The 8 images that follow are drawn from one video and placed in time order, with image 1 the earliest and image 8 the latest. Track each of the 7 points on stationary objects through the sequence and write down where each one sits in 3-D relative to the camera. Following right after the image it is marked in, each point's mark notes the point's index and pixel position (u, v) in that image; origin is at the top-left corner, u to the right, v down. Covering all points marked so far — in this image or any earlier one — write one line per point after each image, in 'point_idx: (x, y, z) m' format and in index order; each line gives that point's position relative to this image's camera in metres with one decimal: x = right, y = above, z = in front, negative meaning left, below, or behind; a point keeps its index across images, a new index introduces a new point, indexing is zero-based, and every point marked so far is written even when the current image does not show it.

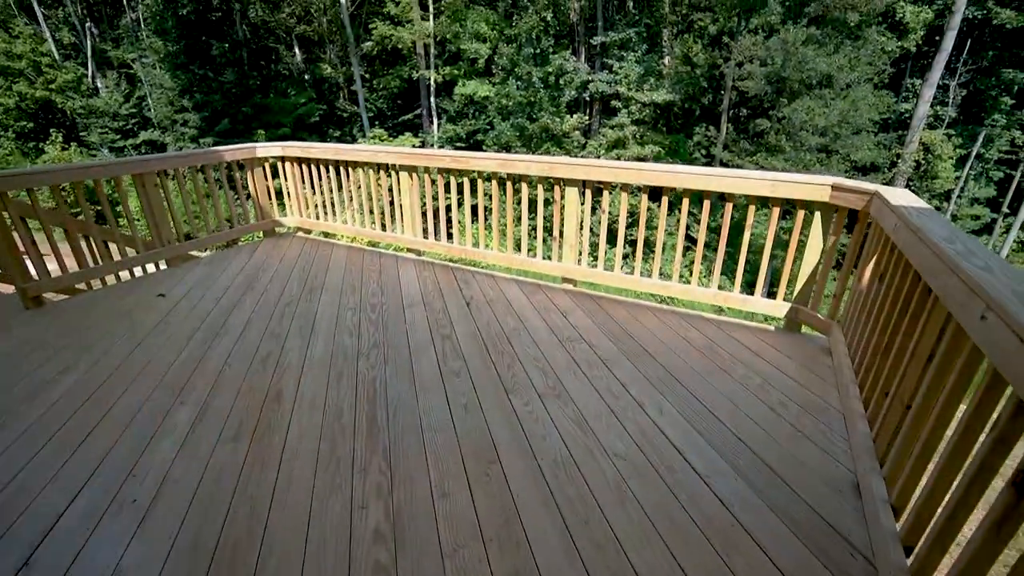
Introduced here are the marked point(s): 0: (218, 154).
0: (-2.1, +1.0, +3.5) m
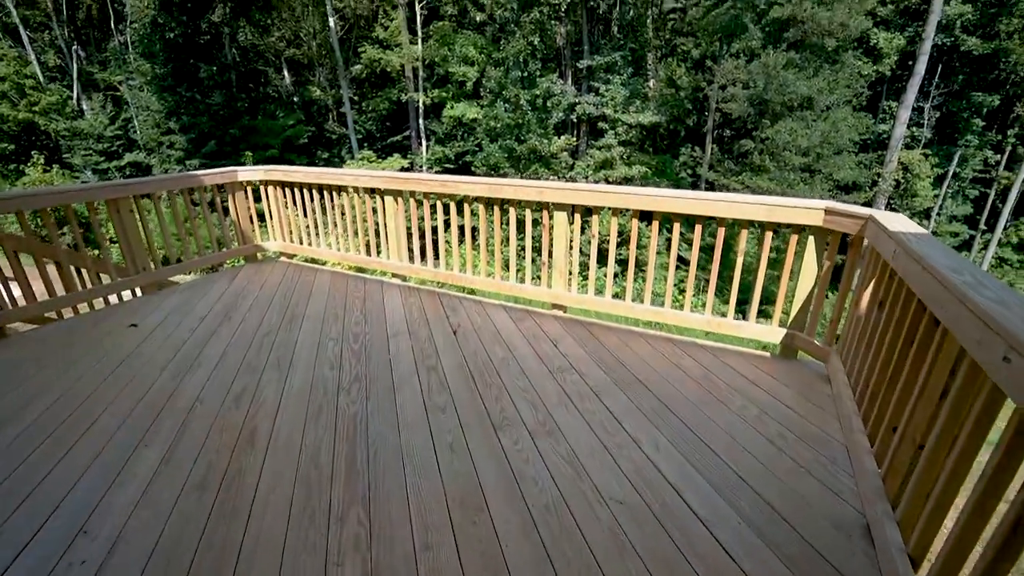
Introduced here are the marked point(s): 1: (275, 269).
0: (-2.2, +0.8, +3.4) m
1: (-1.8, +0.1, +3.8) m
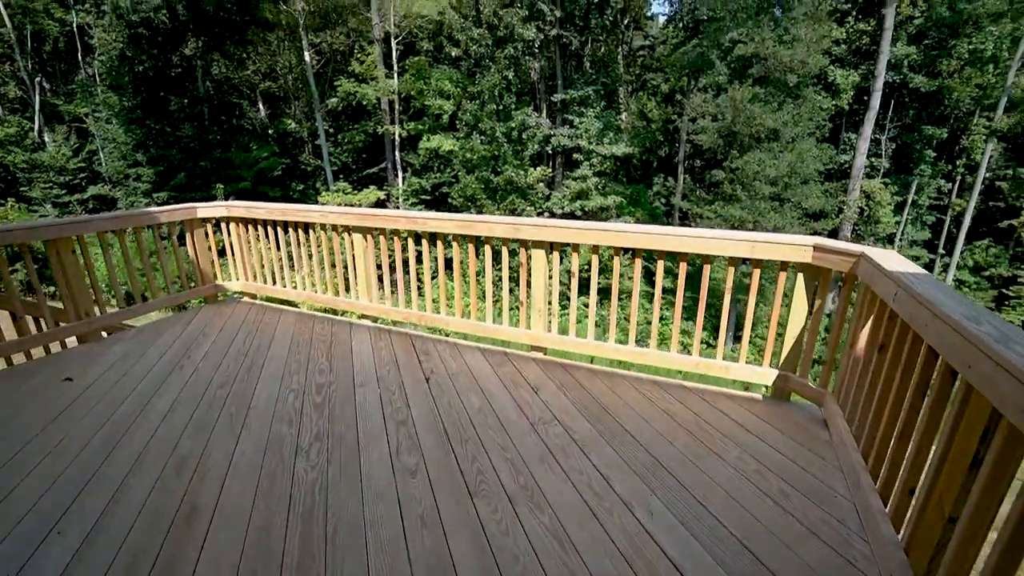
0: (-2.4, +0.5, +3.2) m
1: (-2.0, -0.2, +3.5) m
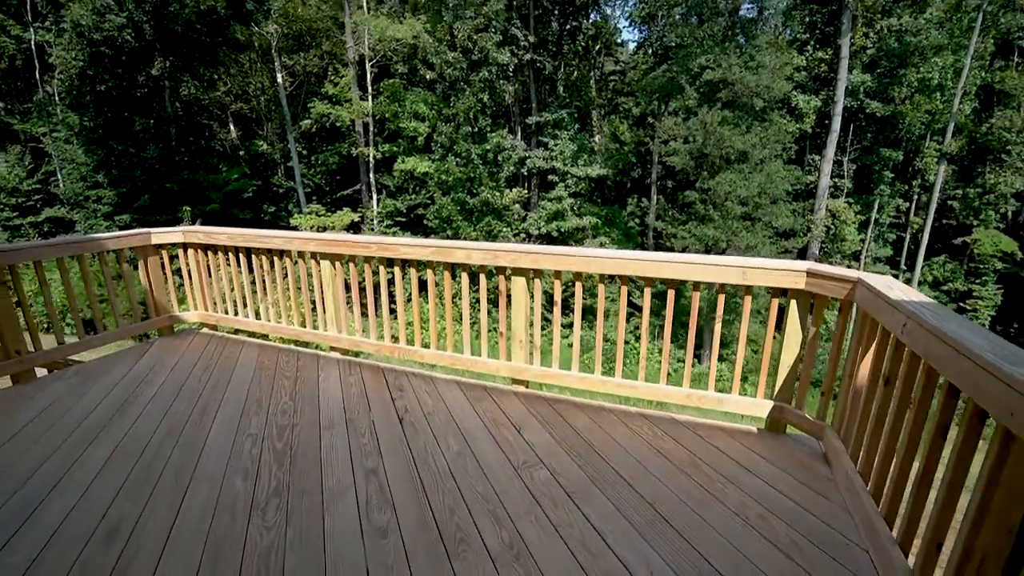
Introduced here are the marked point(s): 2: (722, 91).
0: (-2.5, +0.3, +3.0) m
1: (-2.2, -0.4, +3.3) m
2: (+6.6, +6.2, +15.1) m
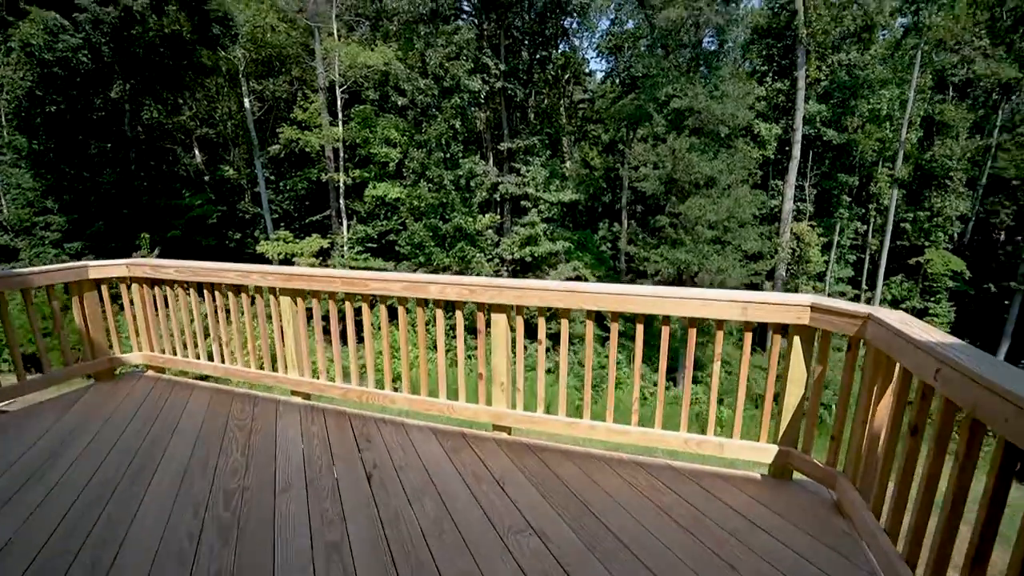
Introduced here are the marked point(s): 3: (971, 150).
0: (-2.6, 0.0, +2.6) m
1: (-2.3, -0.6, +3.0) m
2: (+5.7, +5.4, +15.5) m
3: (+18.0, +5.5, +19.2) m
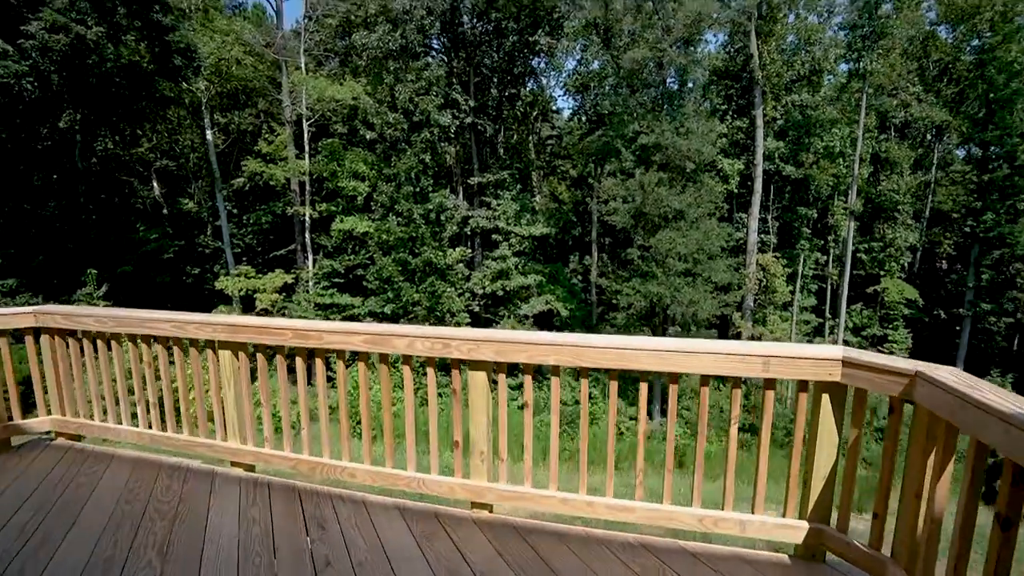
0: (-2.7, -0.2, +2.2) m
1: (-2.4, -0.9, +2.5) m
2: (+4.7, +4.4, +15.9) m
3: (+16.8, +4.3, +20.3) m
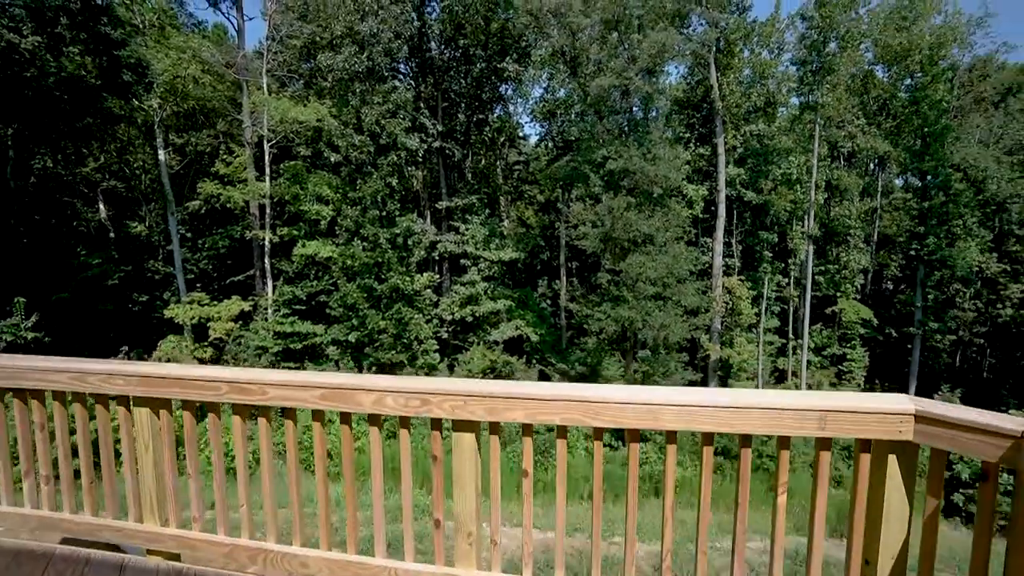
0: (-2.8, -0.4, +1.7) m
1: (-2.4, -1.0, +1.9) m
2: (+3.7, +3.6, +16.0) m
3: (+15.5, +3.4, +21.2) m
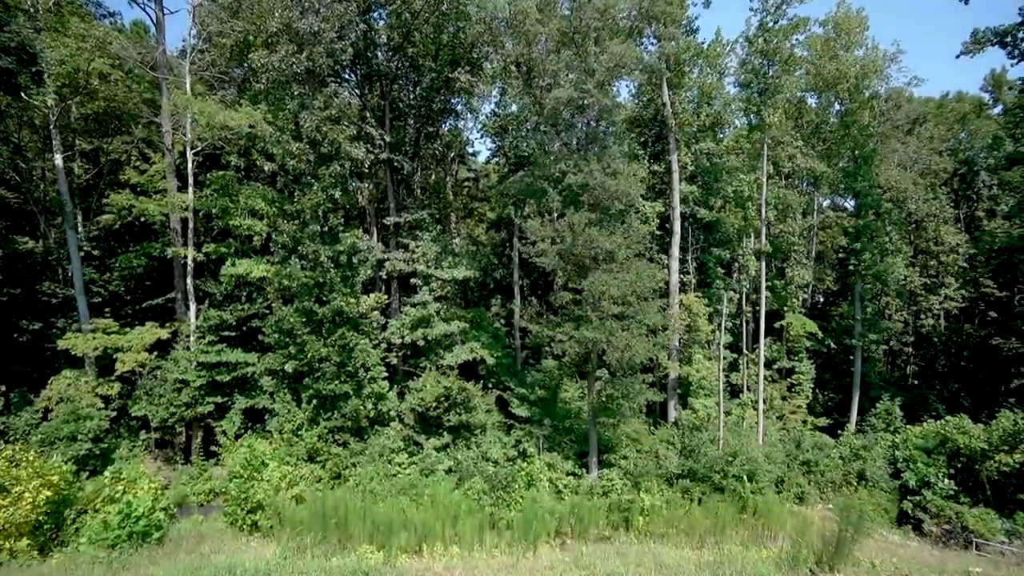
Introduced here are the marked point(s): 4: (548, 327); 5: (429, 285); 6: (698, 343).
0: (-2.6, -0.5, +0.4) m
1: (-2.3, -1.2, +0.7) m
2: (+2.3, +3.0, +15.5) m
3: (+13.4, +2.7, +21.9) m
4: (+1.2, -1.3, +15.7) m
5: (-2.2, +0.1, +13.3) m
6: (+7.5, -2.3, +19.3) m
